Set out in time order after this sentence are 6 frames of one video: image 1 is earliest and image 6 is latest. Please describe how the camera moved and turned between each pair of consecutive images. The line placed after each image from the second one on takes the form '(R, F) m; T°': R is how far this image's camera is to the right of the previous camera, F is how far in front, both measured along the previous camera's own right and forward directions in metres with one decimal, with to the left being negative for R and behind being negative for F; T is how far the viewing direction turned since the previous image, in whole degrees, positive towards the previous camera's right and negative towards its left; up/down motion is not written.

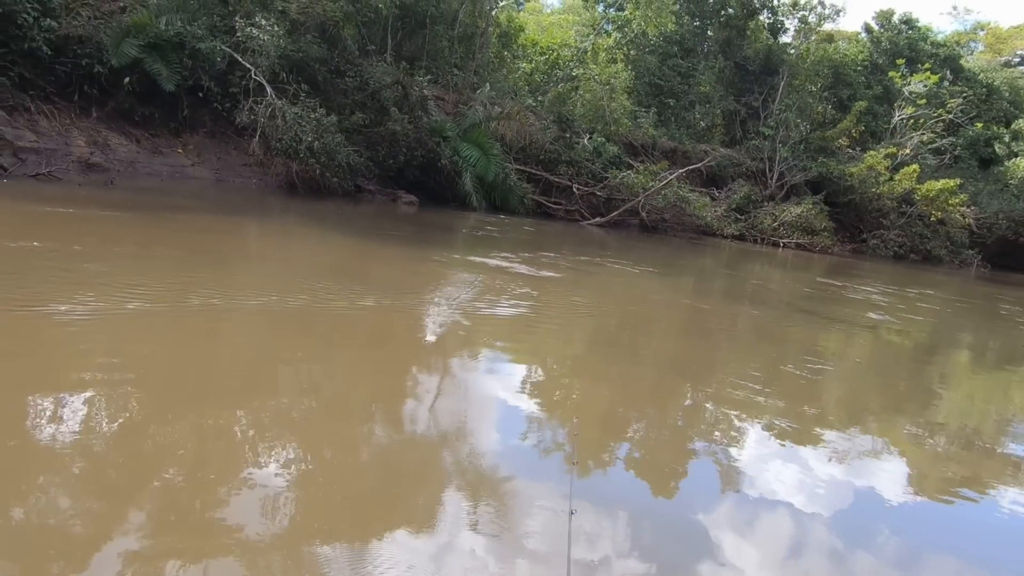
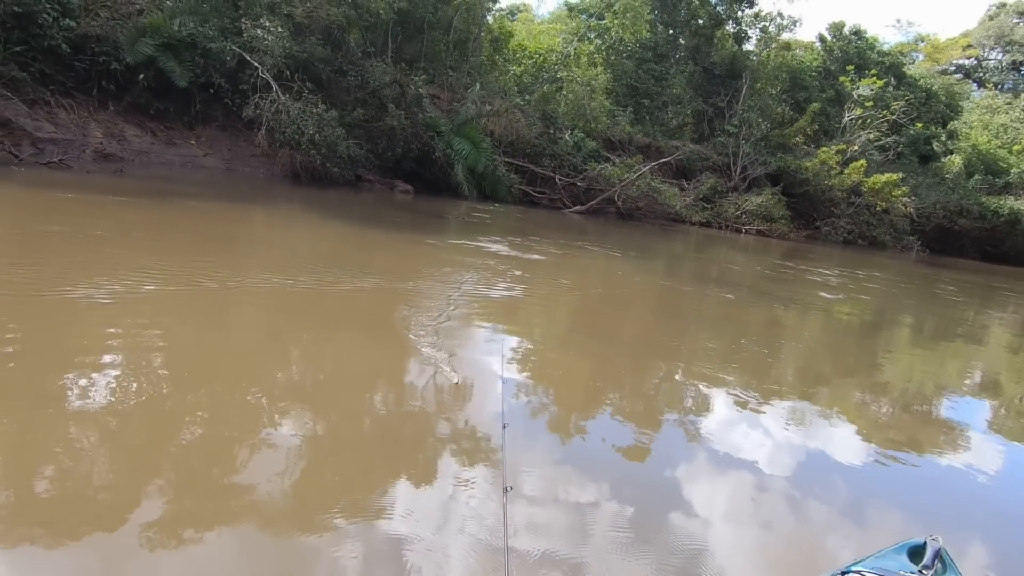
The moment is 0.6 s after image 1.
(-0.3, -0.7) m; +3°
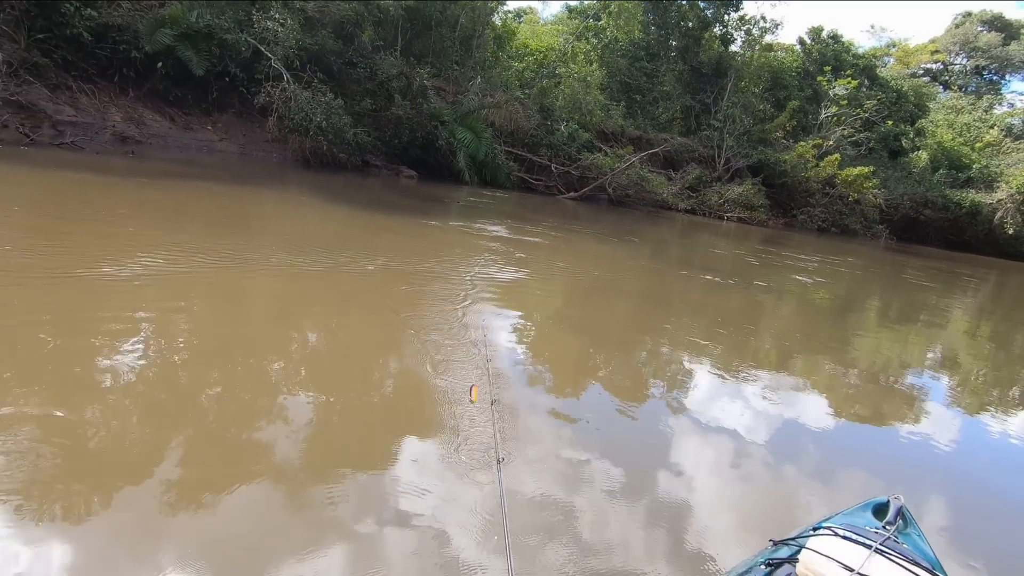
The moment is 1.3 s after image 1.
(-0.3, -0.5) m; +2°
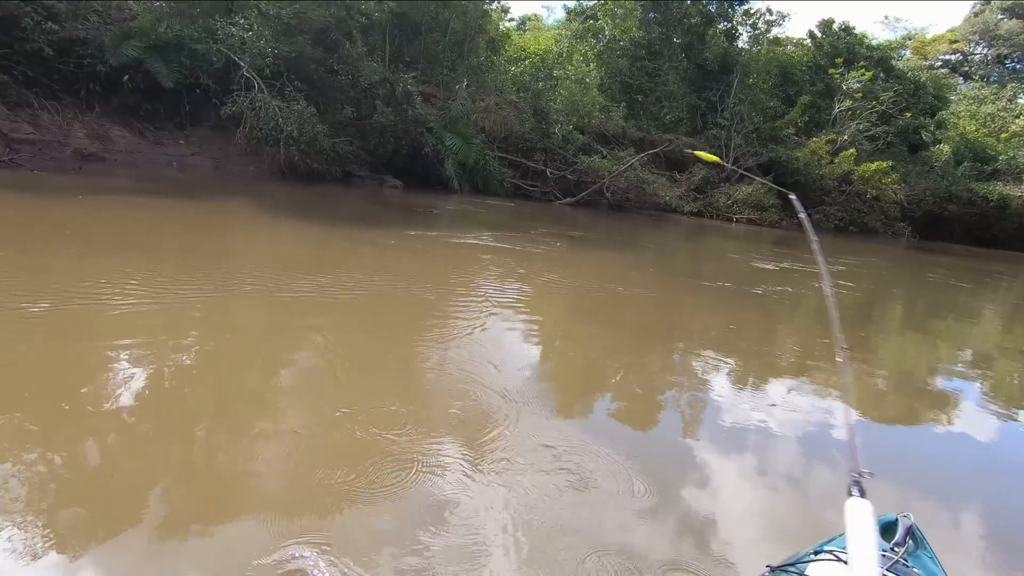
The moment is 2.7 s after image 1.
(+0.4, +0.5) m; -2°
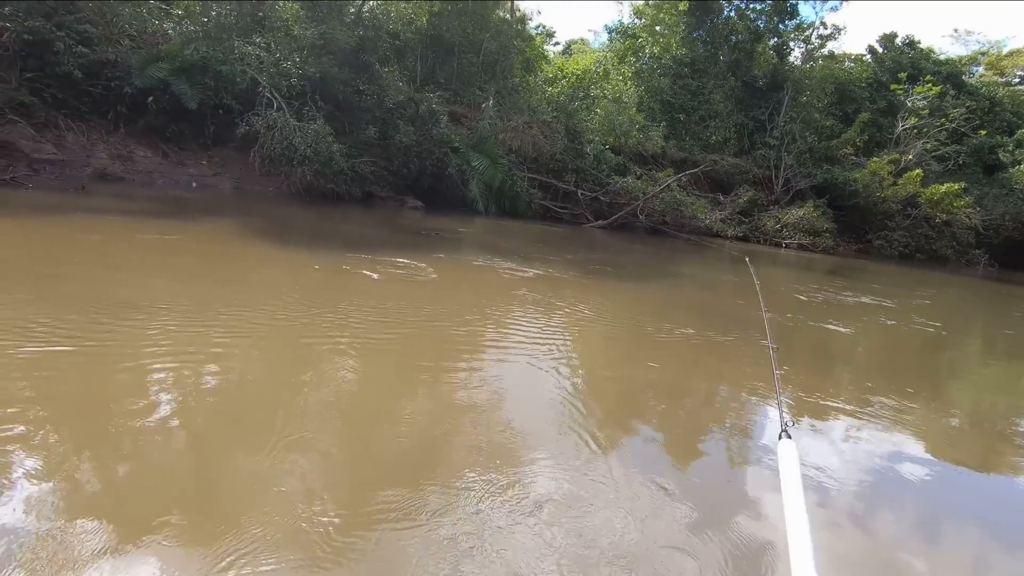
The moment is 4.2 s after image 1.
(+0.3, +0.5) m; -5°
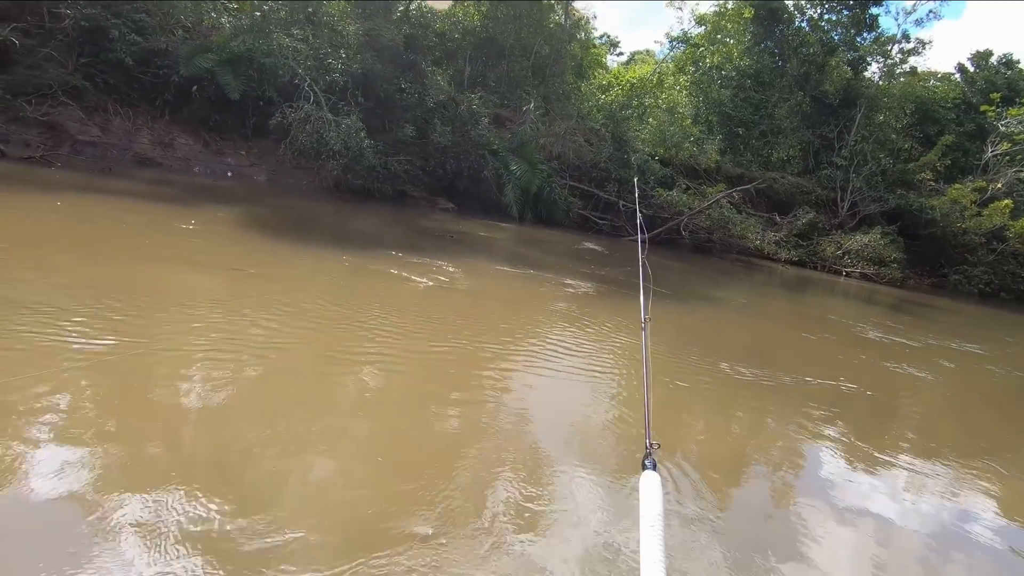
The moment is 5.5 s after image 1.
(+0.3, +0.4) m; -5°
